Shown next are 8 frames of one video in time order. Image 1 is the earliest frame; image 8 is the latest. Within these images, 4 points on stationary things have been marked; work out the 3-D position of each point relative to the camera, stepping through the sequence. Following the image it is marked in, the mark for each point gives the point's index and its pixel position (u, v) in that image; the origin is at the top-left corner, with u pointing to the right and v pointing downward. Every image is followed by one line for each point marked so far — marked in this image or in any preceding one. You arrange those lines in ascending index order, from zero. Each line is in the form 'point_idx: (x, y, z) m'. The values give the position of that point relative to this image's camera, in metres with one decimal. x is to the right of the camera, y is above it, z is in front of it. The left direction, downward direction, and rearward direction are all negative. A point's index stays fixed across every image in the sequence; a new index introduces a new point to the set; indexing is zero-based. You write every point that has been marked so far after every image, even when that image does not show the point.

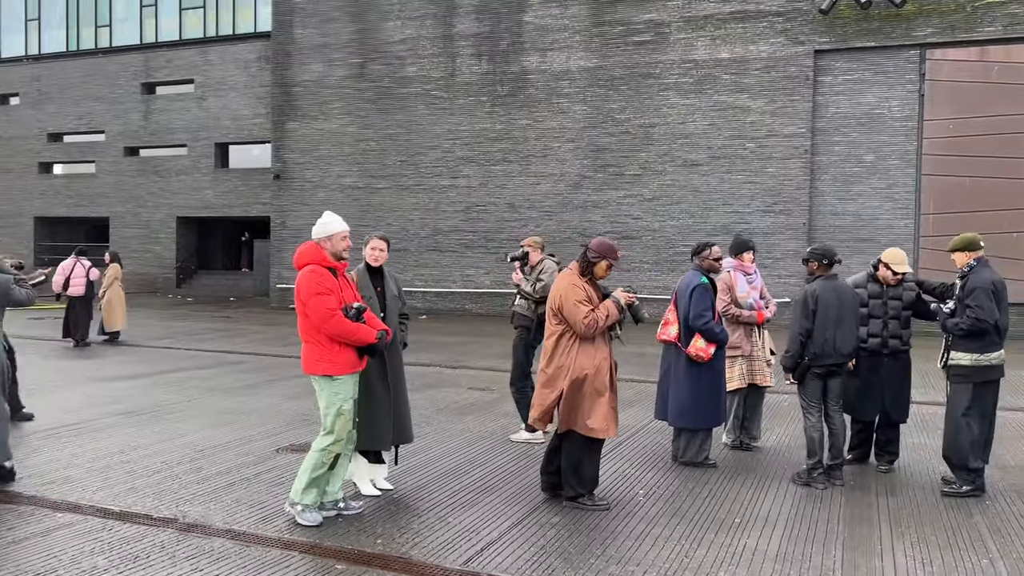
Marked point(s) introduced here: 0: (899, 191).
0: (+7.4, +1.8, +15.7) m
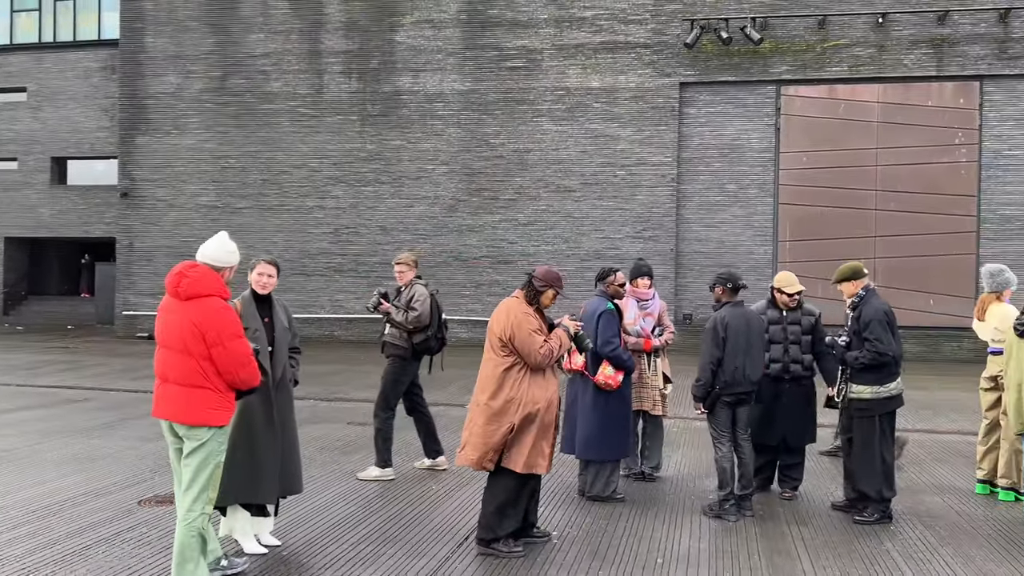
0: (+4.9, +1.4, +16.4) m
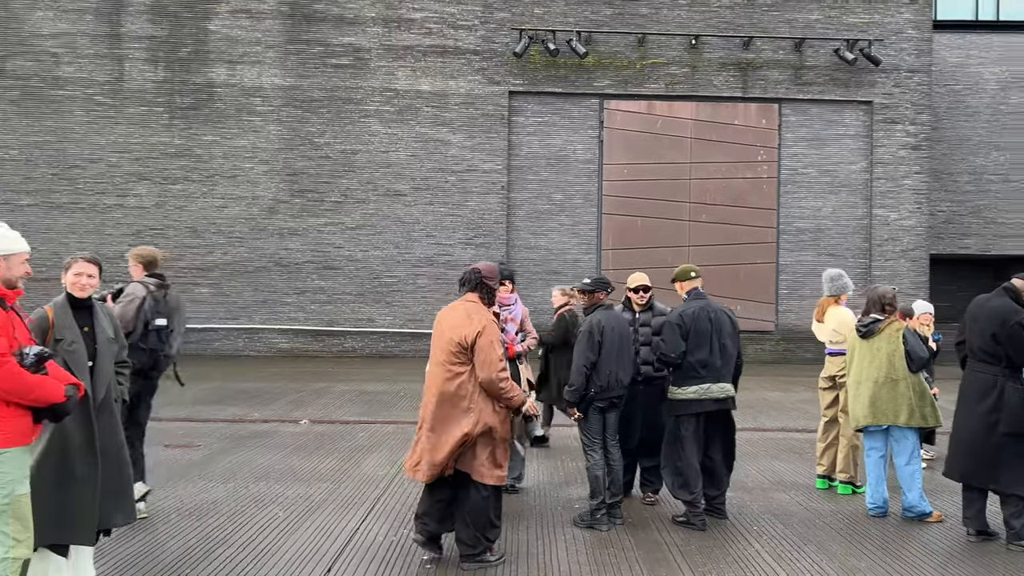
0: (+1.5, +1.2, +16.8) m
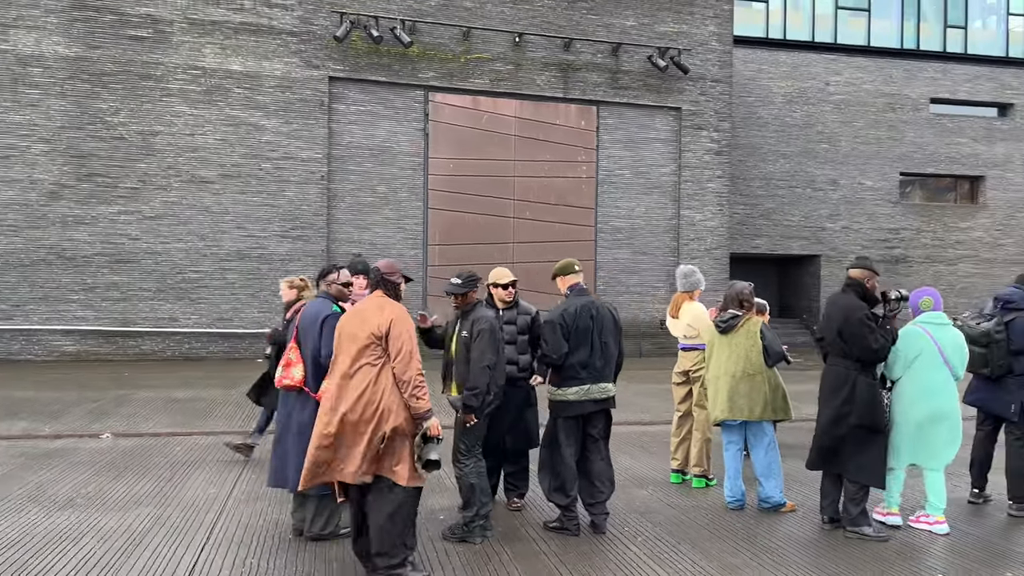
0: (-2.1, +1.3, +16.3) m
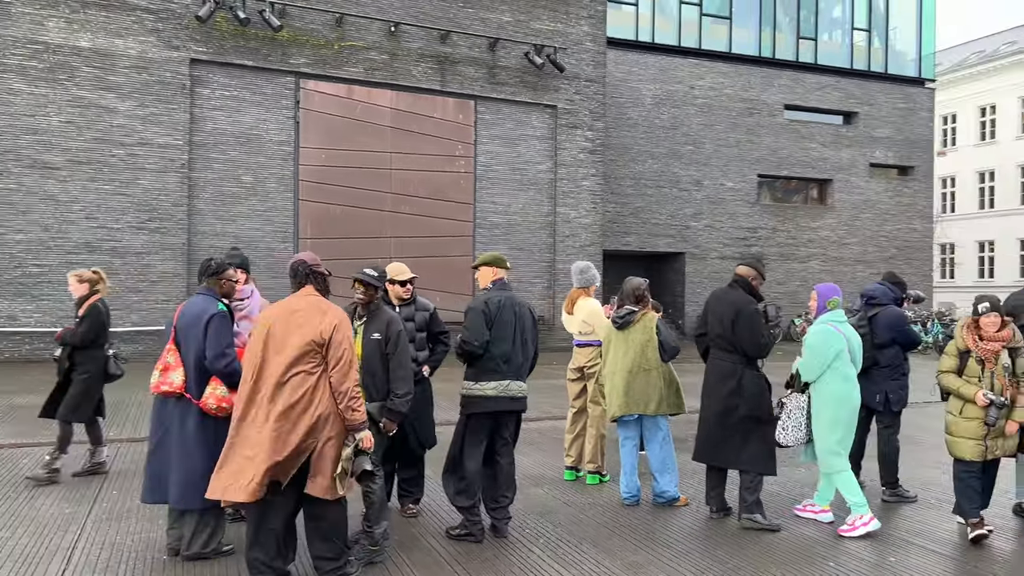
0: (-4.5, +1.4, +15.6) m
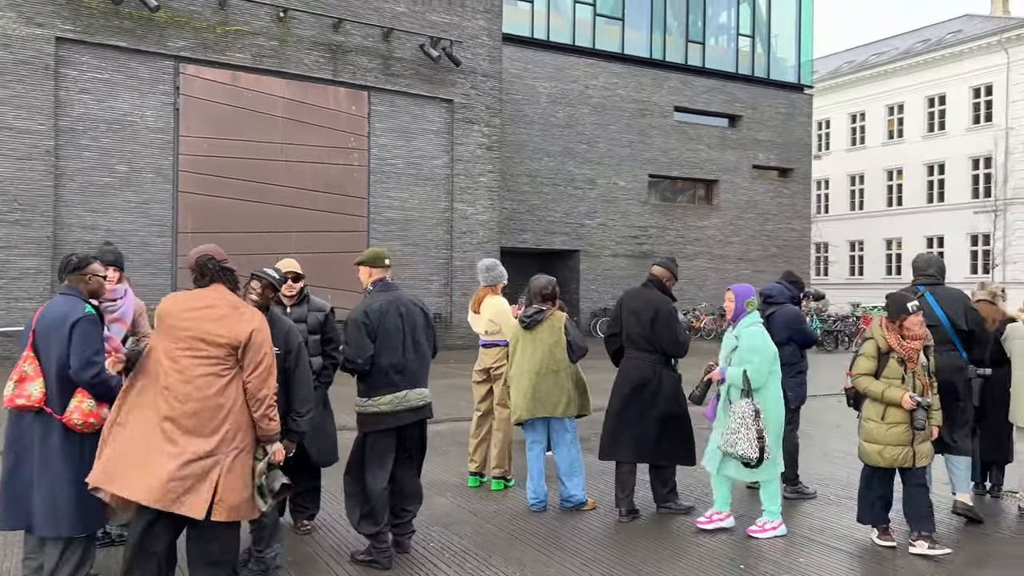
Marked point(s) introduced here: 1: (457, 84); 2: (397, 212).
0: (-6.4, +1.4, +14.6) m
1: (-1.2, +4.5, +17.9) m
2: (-2.4, +1.6, +17.3) m
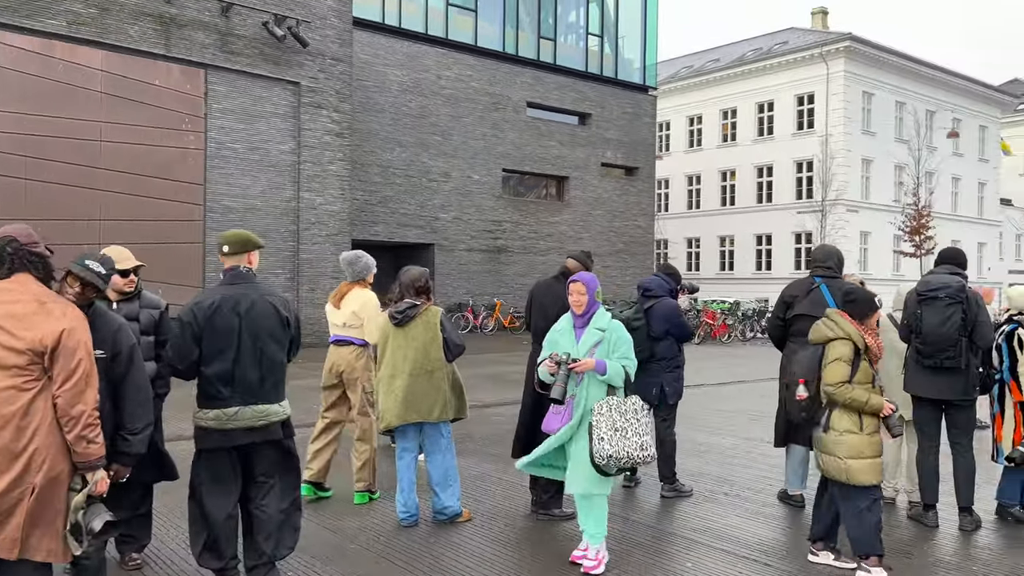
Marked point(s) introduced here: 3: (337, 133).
0: (-8.8, +1.5, +12.8) m
1: (-4.3, +4.6, +16.9) m
2: (-5.4, +1.7, +16.1) m
3: (-3.7, +3.3, +17.5) m
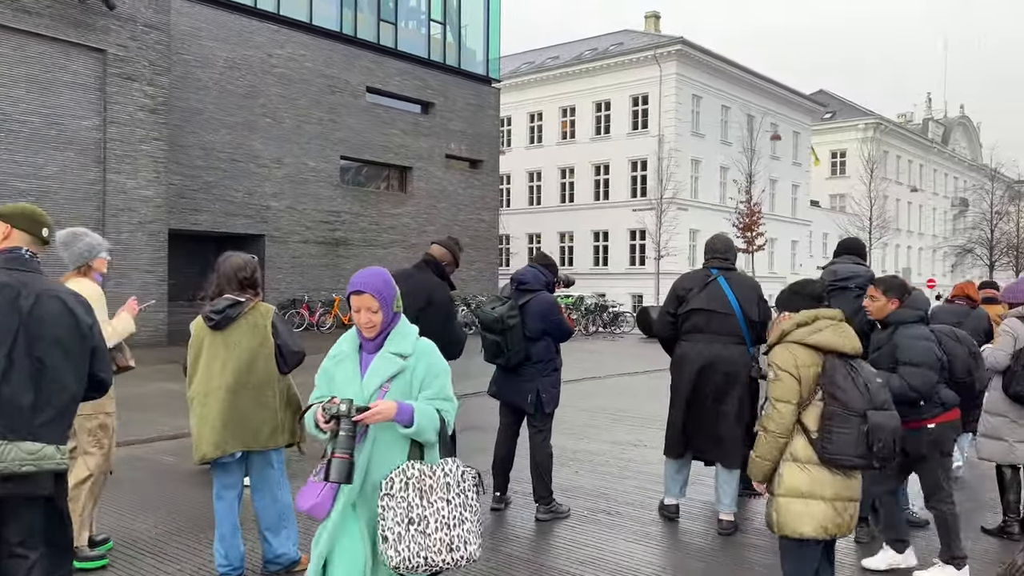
0: (-10.9, +1.6, +10.0) m
1: (-7.3, +4.7, +14.9) m
2: (-8.2, +1.8, +13.9) m
3: (-6.9, +3.4, +15.6) m
